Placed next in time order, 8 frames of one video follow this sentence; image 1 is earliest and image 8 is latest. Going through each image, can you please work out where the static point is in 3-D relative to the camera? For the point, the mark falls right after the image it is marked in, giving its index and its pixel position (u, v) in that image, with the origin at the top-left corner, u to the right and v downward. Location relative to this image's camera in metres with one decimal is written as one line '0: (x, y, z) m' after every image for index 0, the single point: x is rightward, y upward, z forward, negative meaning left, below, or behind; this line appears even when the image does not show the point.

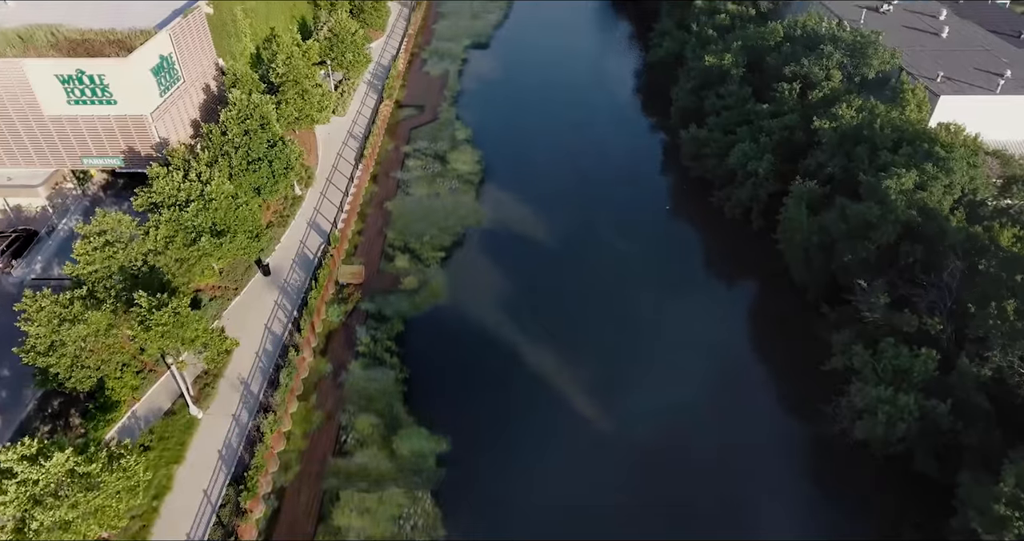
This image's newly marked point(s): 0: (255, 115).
0: (-6.6, +3.9, +16.9) m
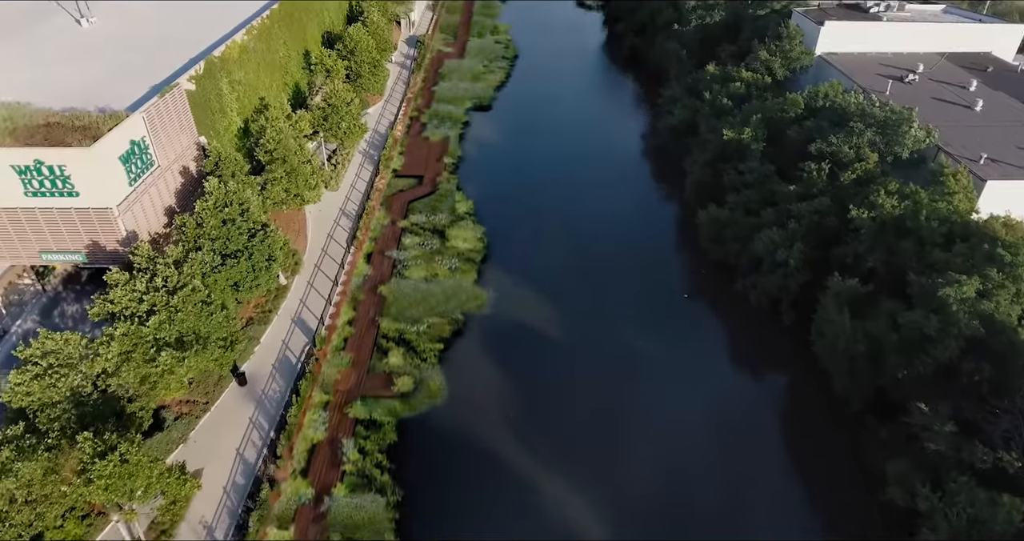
0: (-6.4, +1.5, +15.4) m
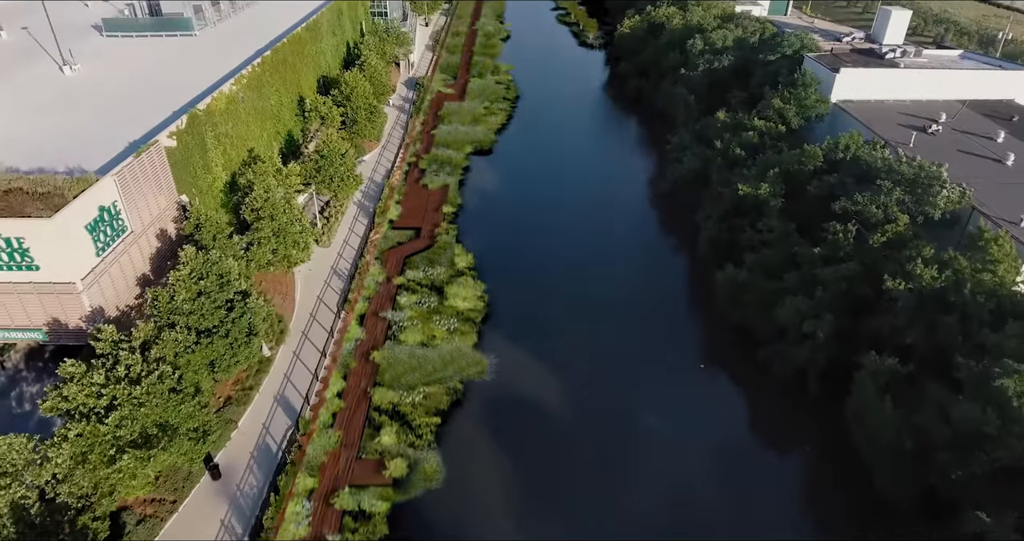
0: (-6.4, -0.1, +14.1) m
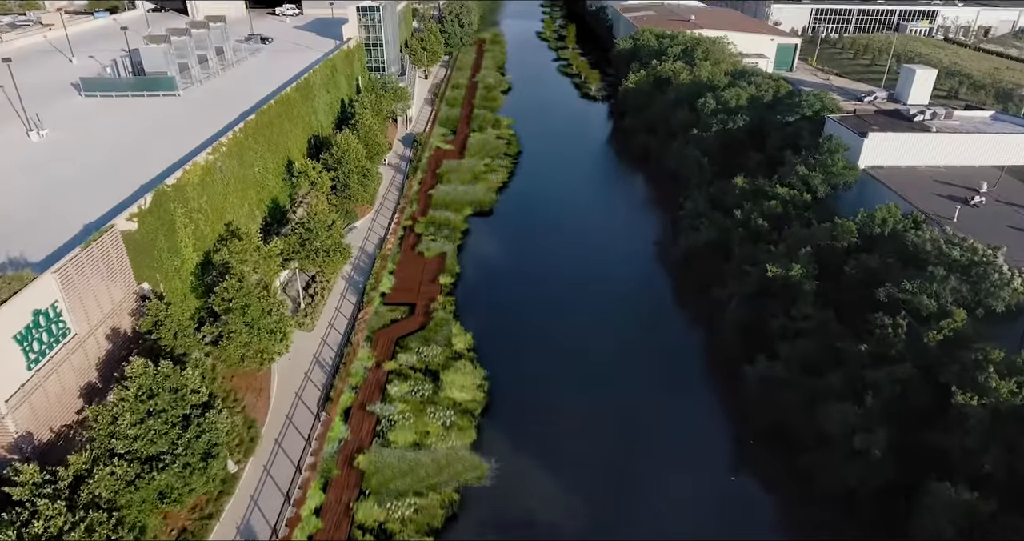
0: (-6.3, -2.1, +12.0) m
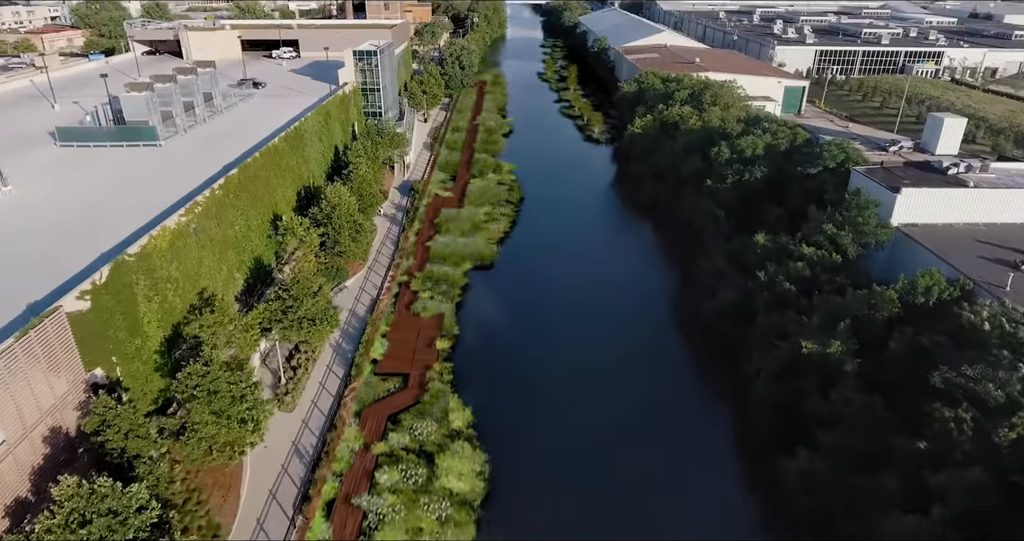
0: (-6.2, -3.6, +10.1) m
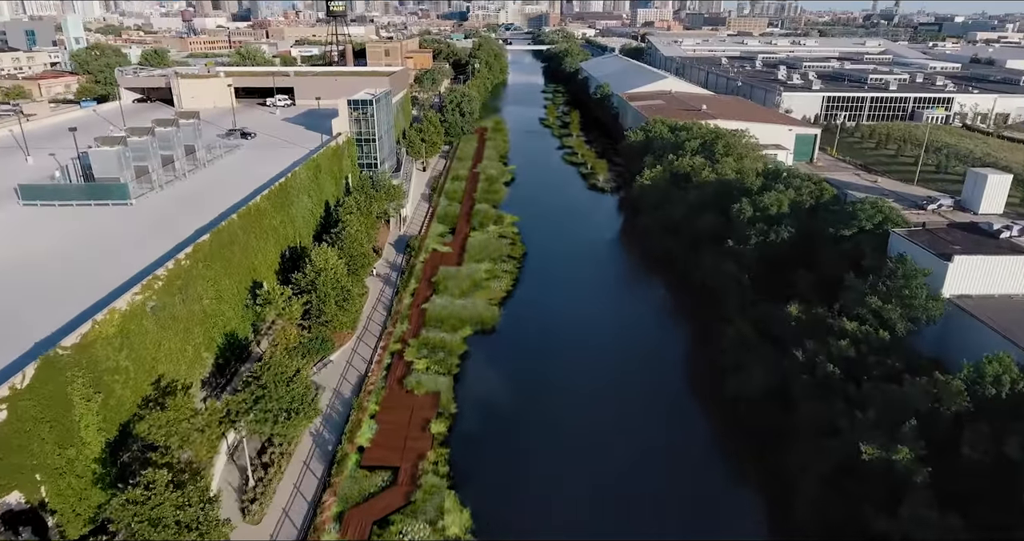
0: (-6.1, -5.0, +7.6) m
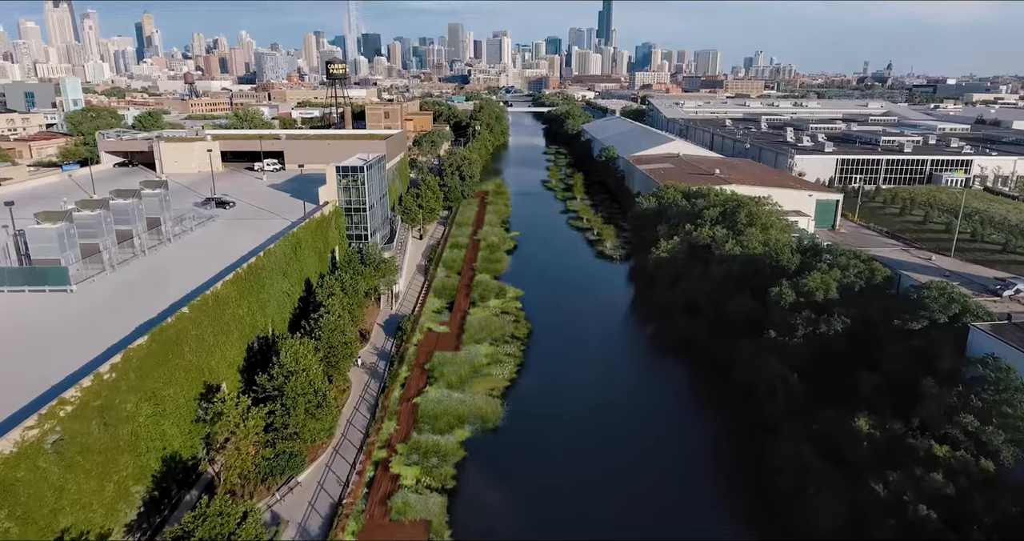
0: (-5.9, -6.5, +3.9) m
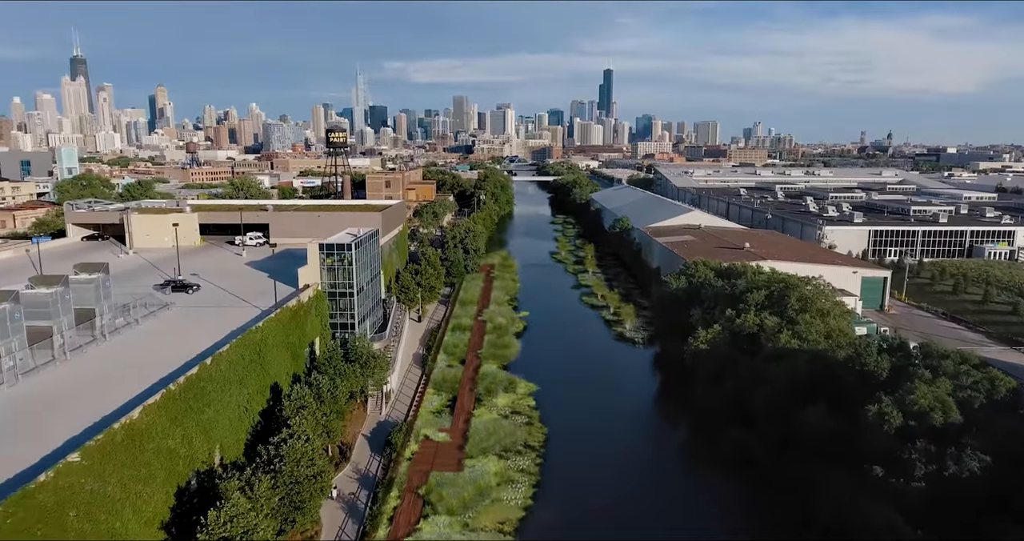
0: (-5.5, -7.5, -1.3) m
